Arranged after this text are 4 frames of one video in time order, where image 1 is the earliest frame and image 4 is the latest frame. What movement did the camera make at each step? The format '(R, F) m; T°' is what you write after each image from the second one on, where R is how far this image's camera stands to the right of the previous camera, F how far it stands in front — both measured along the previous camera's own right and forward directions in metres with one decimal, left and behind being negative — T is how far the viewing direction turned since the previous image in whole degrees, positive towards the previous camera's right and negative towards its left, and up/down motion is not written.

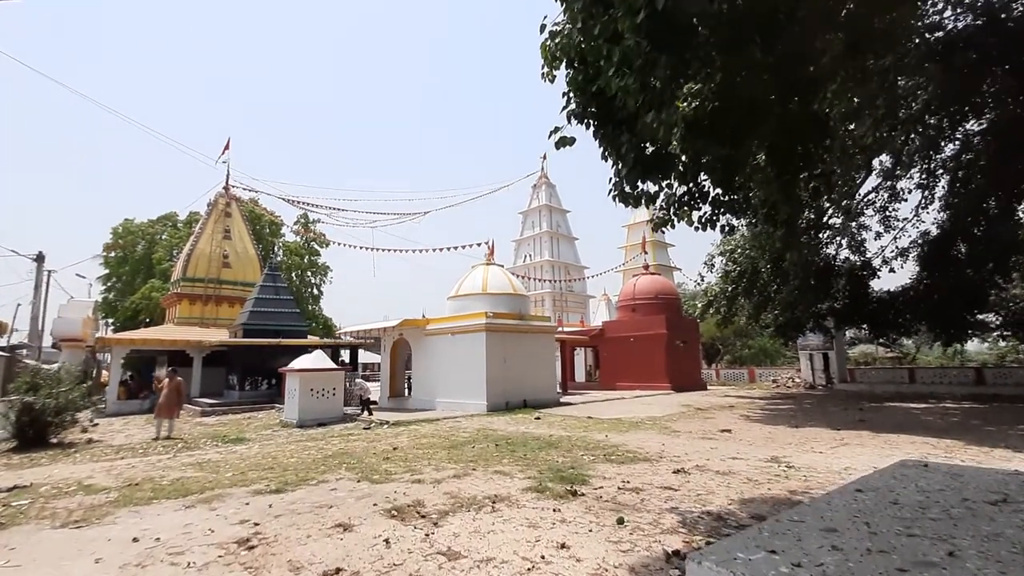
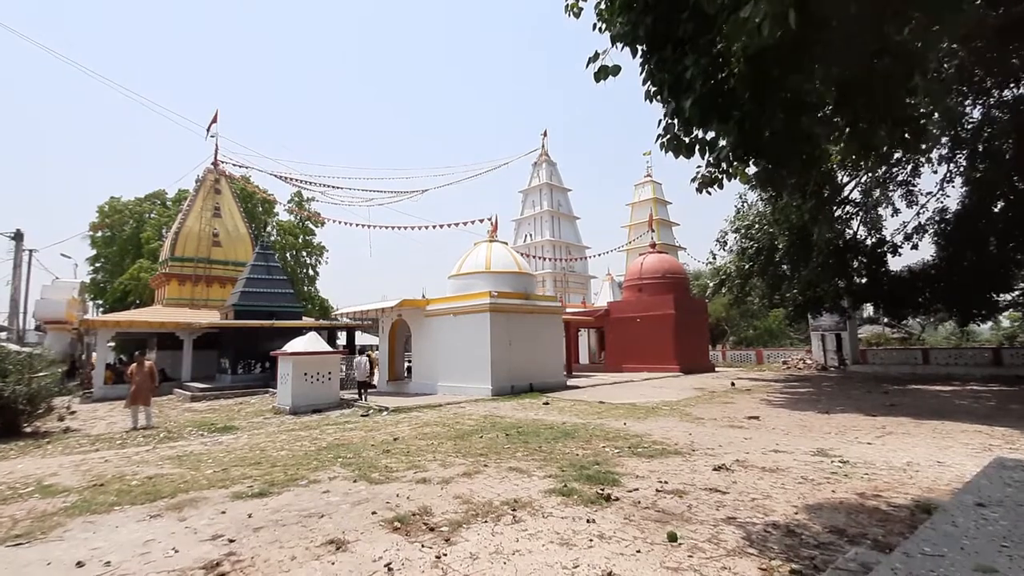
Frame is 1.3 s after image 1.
(-0.2, +0.7) m; 0°
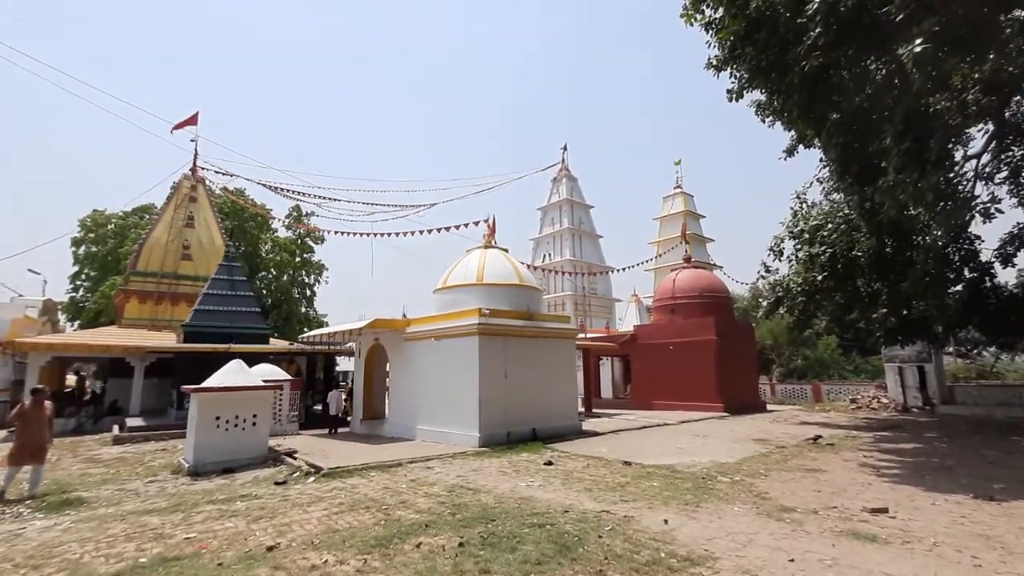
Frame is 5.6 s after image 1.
(+0.5, +2.9) m; -3°
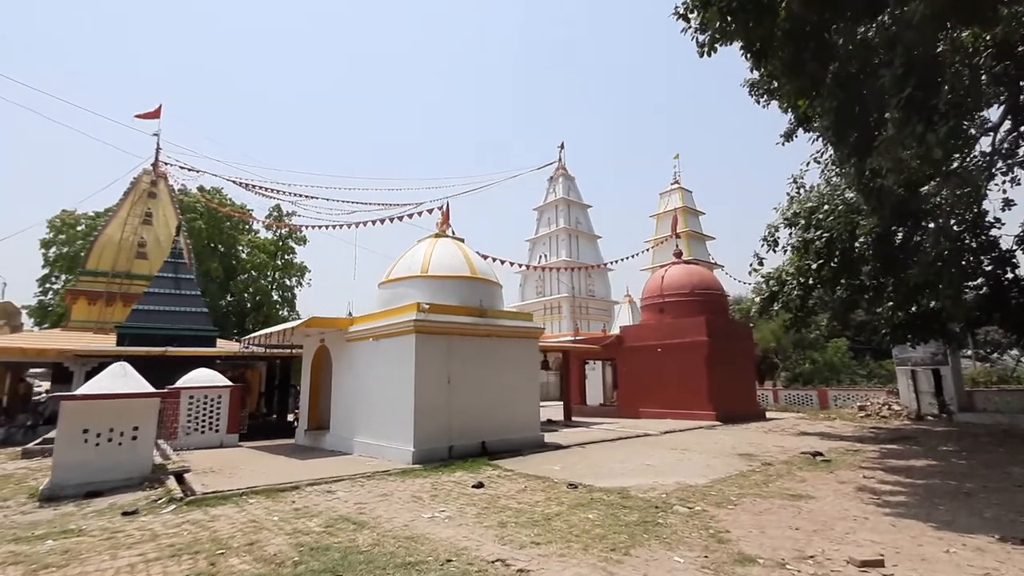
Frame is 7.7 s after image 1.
(+1.1, +1.3) m; -1°
